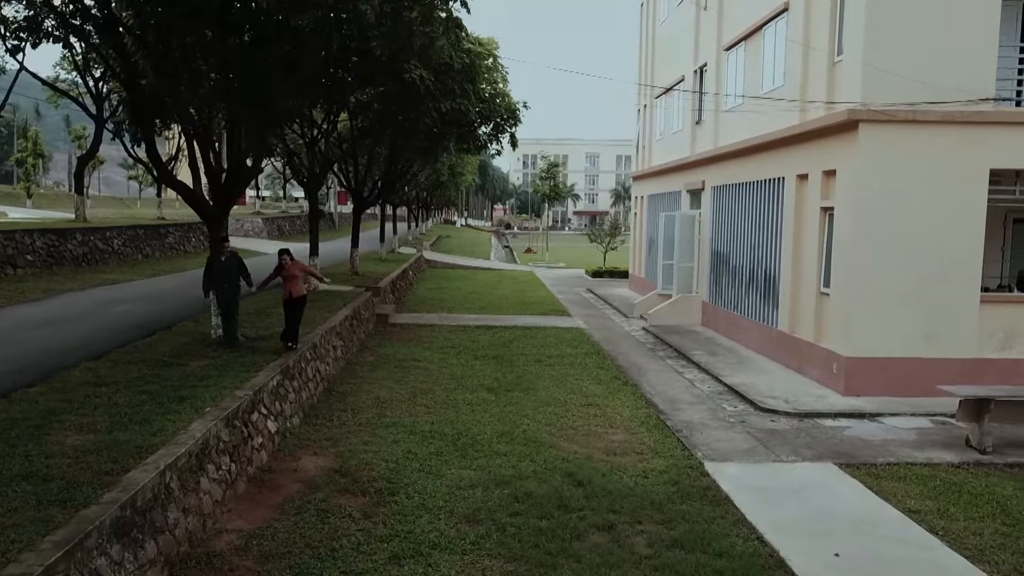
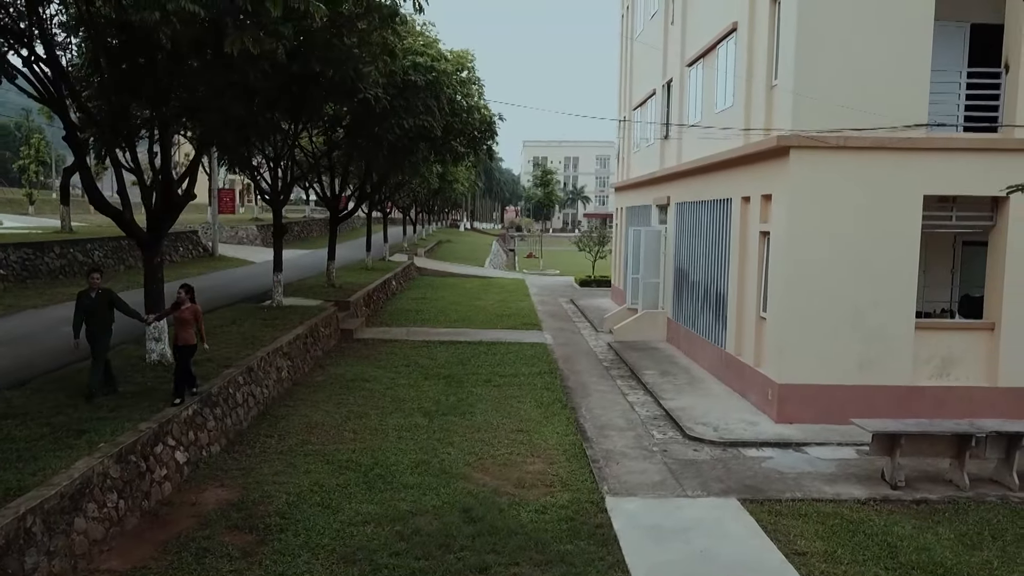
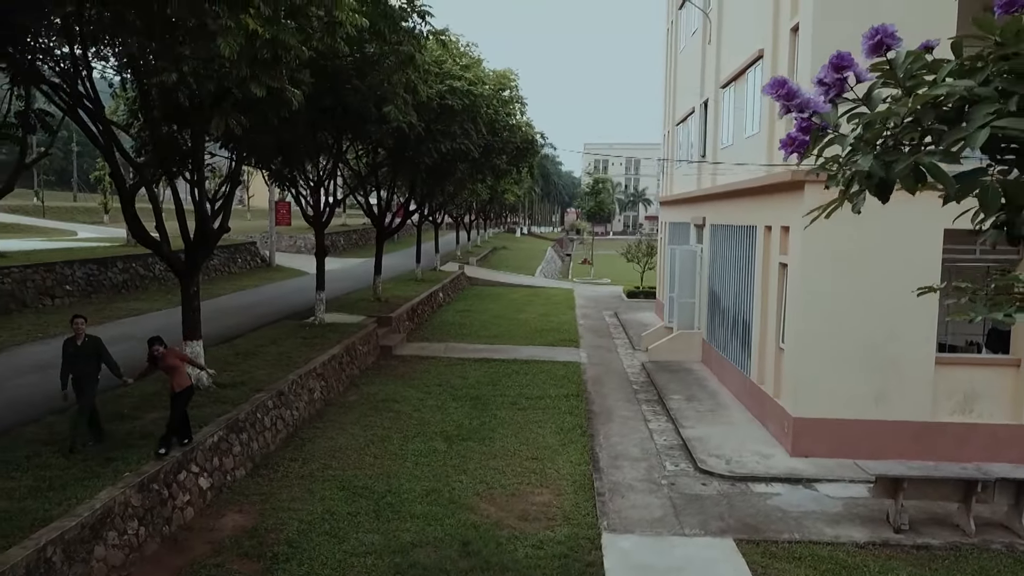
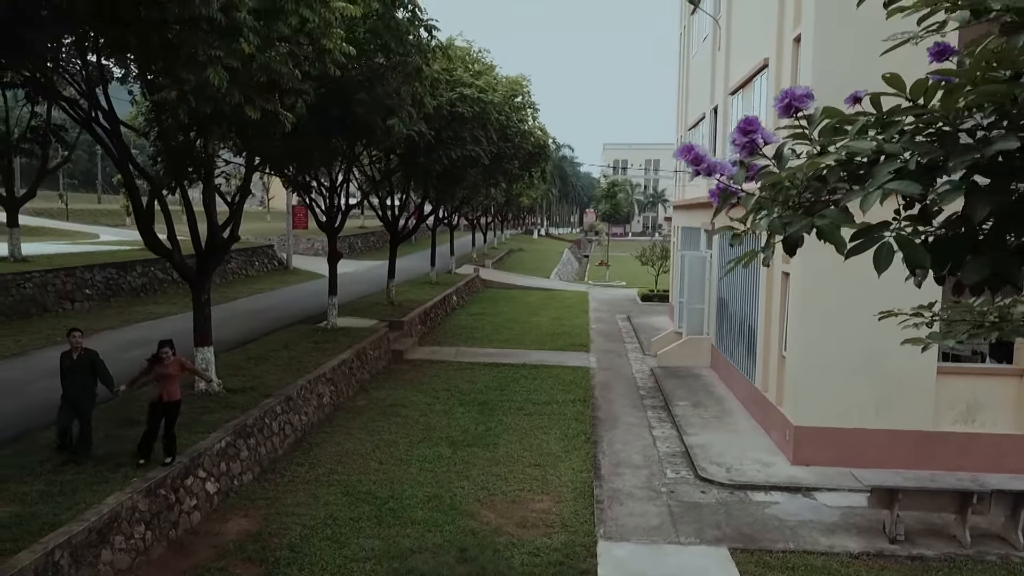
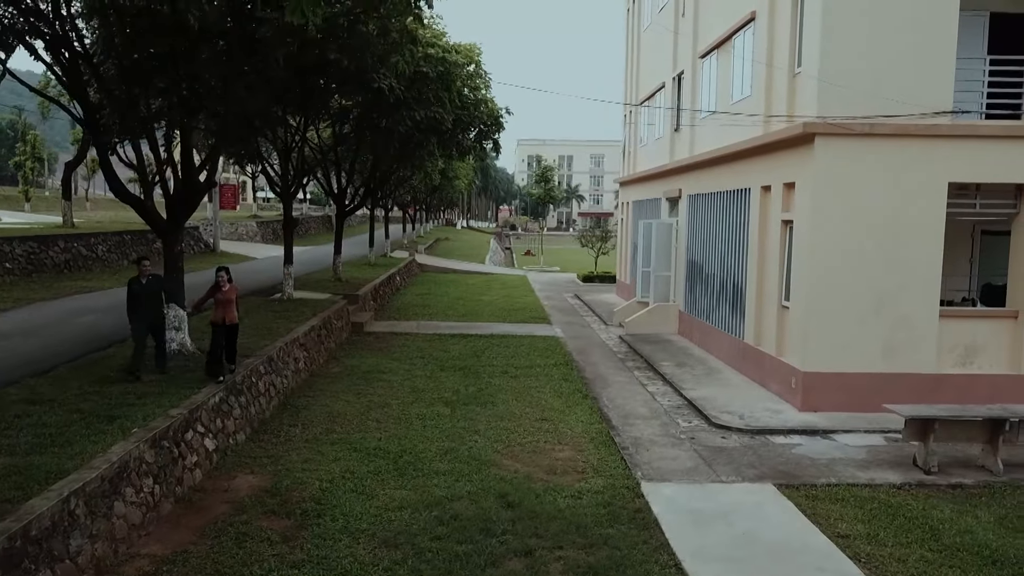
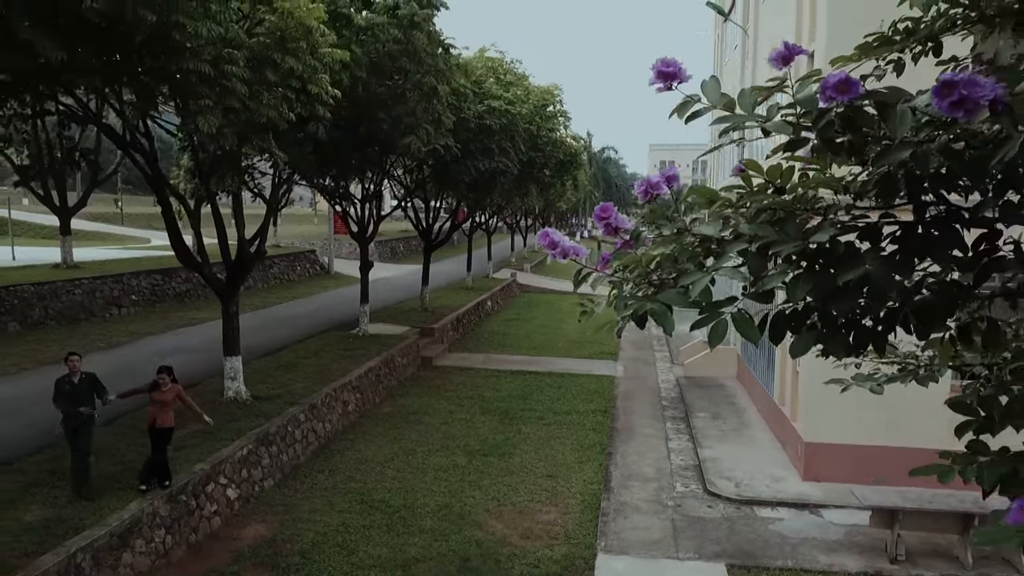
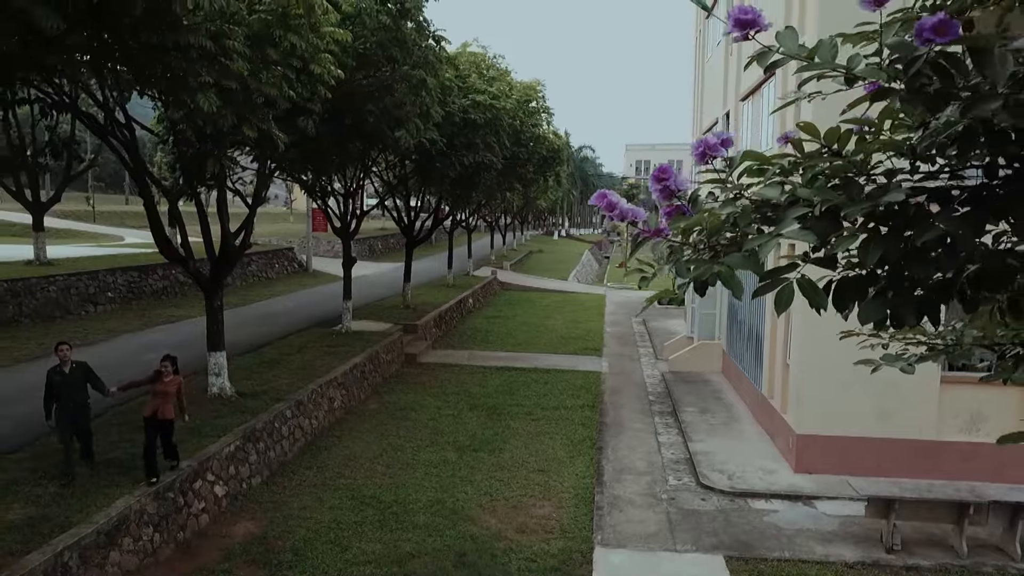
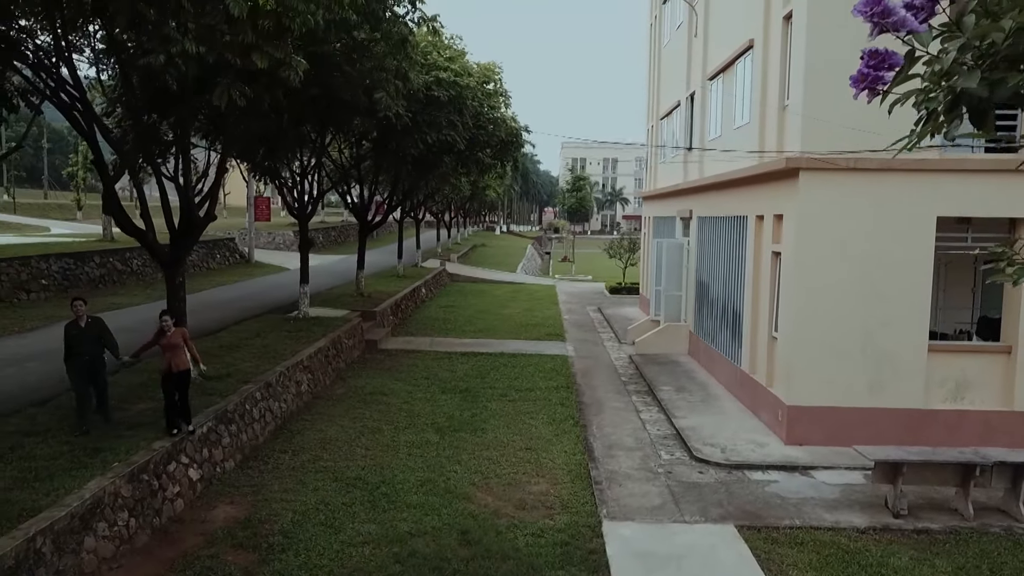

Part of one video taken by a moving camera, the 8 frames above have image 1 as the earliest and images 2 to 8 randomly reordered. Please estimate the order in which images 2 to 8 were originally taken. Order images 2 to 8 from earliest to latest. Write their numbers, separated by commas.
5, 2, 8, 3, 4, 7, 6
